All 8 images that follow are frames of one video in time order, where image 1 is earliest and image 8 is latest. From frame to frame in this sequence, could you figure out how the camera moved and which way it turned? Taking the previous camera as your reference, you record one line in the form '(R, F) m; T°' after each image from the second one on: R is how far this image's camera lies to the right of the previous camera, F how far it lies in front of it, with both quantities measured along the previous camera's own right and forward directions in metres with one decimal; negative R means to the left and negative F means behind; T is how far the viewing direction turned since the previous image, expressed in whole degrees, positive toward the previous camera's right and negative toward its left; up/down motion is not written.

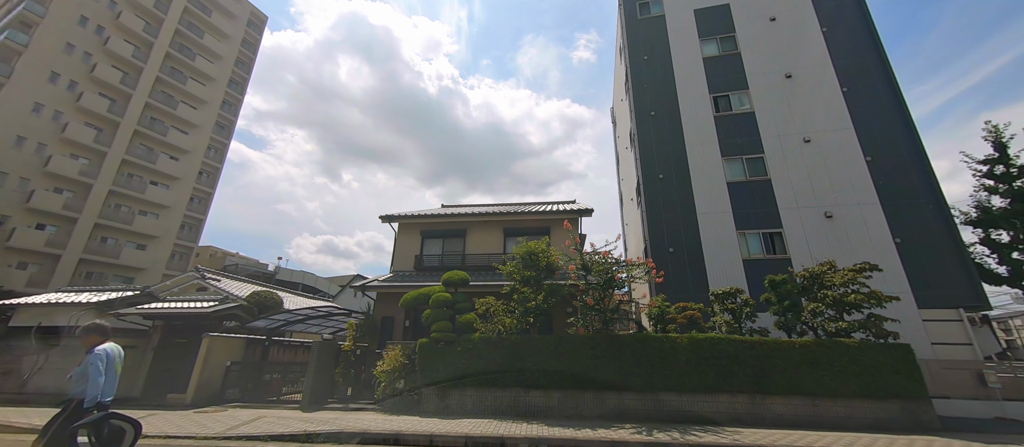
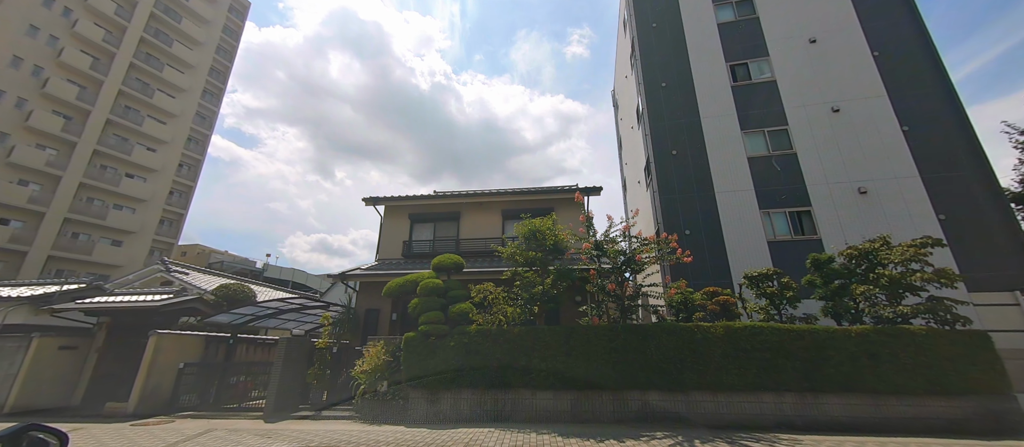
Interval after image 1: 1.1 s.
(-0.2, +1.2) m; +2°
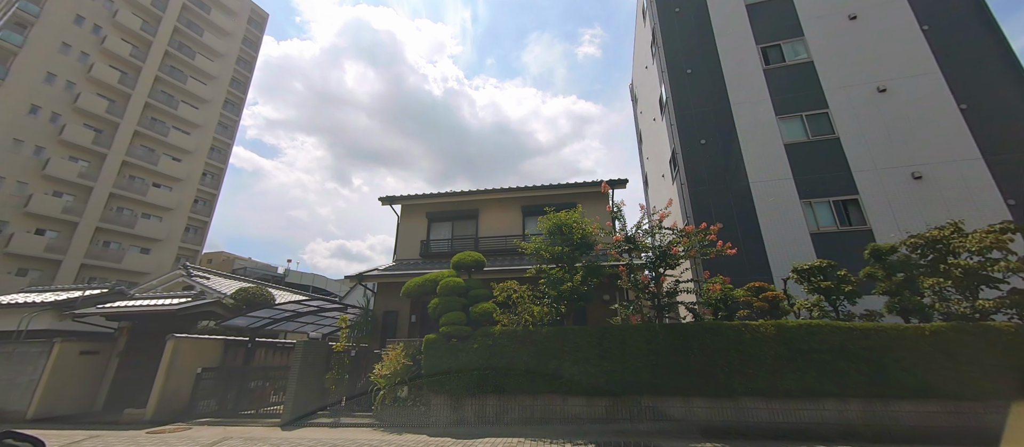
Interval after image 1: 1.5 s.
(-0.1, +0.4) m; -2°
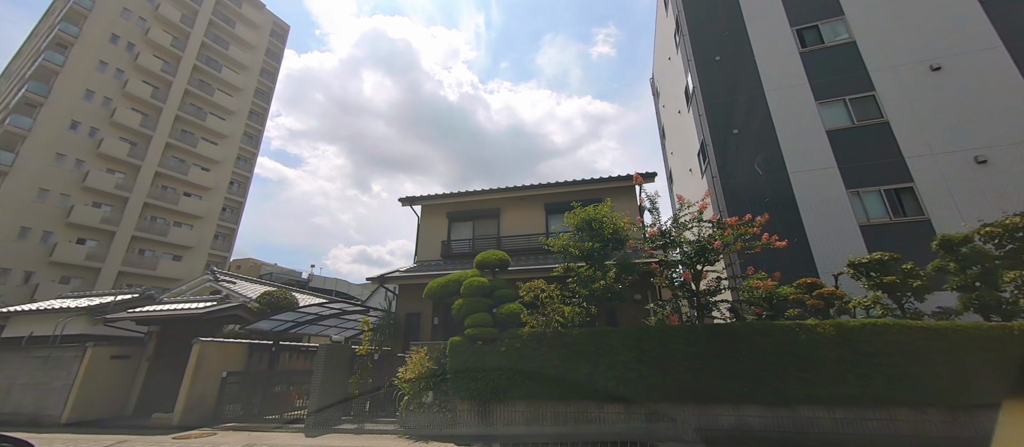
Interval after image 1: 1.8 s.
(-0.1, +0.3) m; -3°
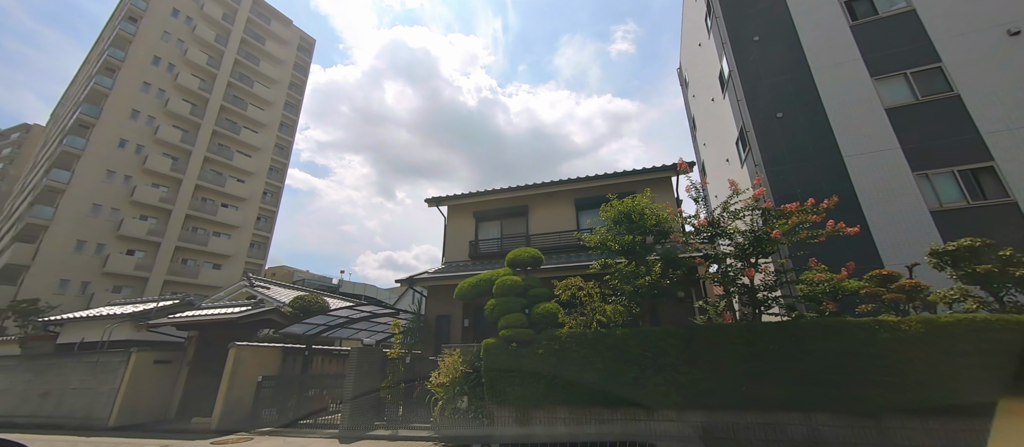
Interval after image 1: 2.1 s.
(-0.1, +0.3) m; -4°
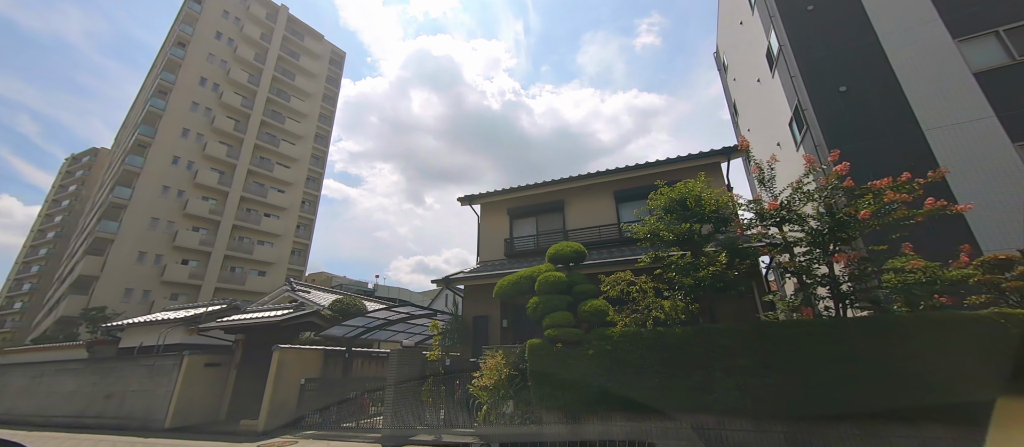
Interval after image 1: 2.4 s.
(-0.2, +0.4) m; -4°
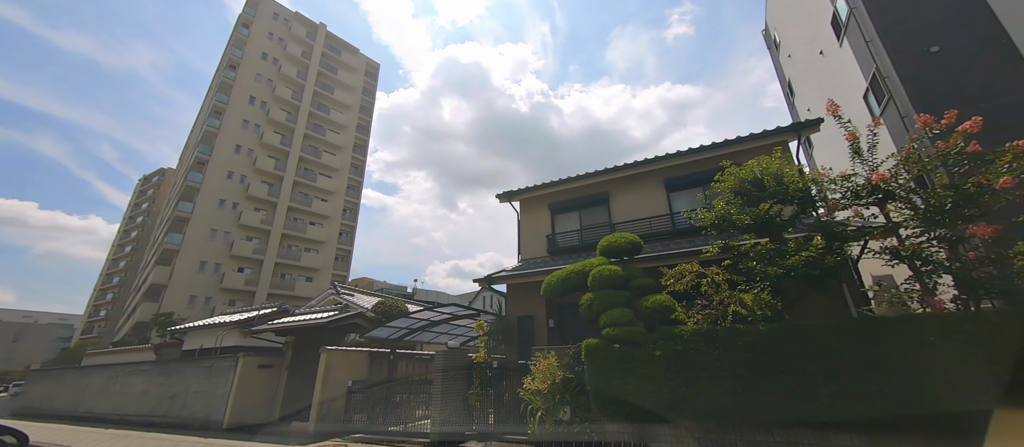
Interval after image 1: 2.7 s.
(-0.2, +0.4) m; -5°
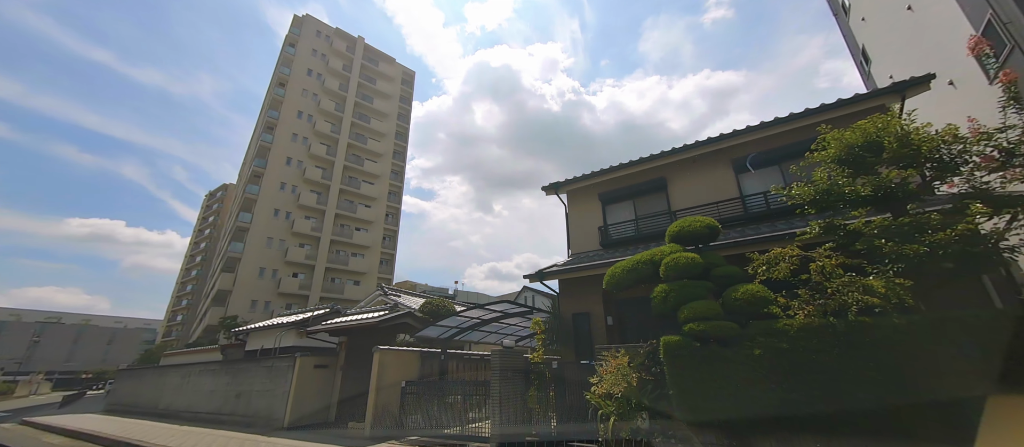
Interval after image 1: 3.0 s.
(-0.3, +0.5) m; -6°
